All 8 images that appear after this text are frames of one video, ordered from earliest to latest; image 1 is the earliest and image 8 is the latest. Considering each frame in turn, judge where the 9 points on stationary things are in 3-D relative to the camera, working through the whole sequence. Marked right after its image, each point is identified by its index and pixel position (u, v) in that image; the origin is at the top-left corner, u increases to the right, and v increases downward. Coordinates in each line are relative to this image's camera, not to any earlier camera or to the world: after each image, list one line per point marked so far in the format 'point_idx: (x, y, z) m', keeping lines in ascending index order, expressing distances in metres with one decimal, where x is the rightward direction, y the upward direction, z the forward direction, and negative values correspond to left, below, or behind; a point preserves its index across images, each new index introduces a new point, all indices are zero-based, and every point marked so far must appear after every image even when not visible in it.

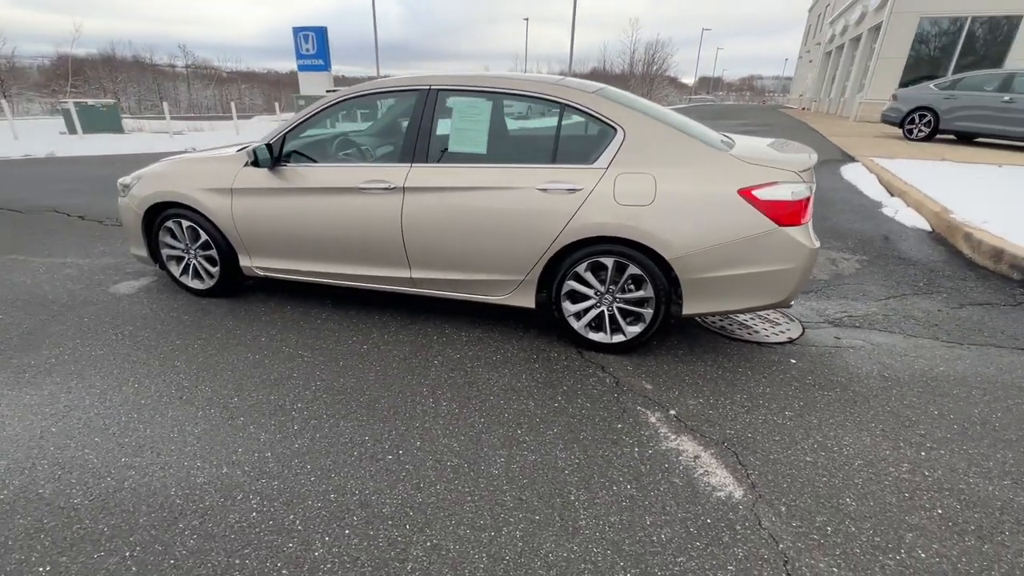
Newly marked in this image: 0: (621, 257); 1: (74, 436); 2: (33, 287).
0: (+0.7, +0.2, +2.8) m
1: (-2.1, -0.7, +2.3) m
2: (-4.0, 0.0, +4.0) m
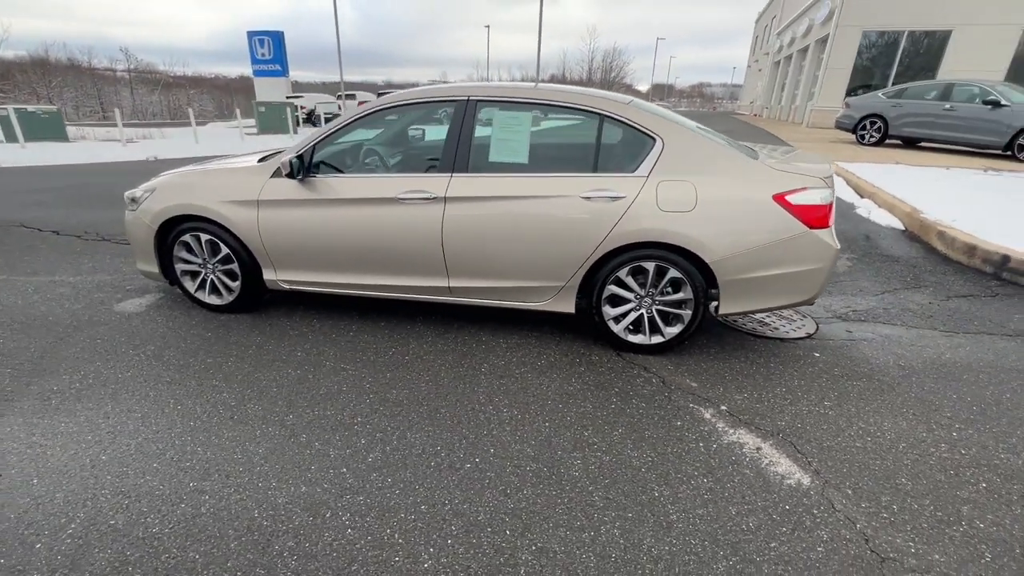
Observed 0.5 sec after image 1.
0: (+0.9, +0.2, +2.9) m
1: (-1.8, -0.8, +2.2) m
2: (-3.8, -0.1, +3.7) m
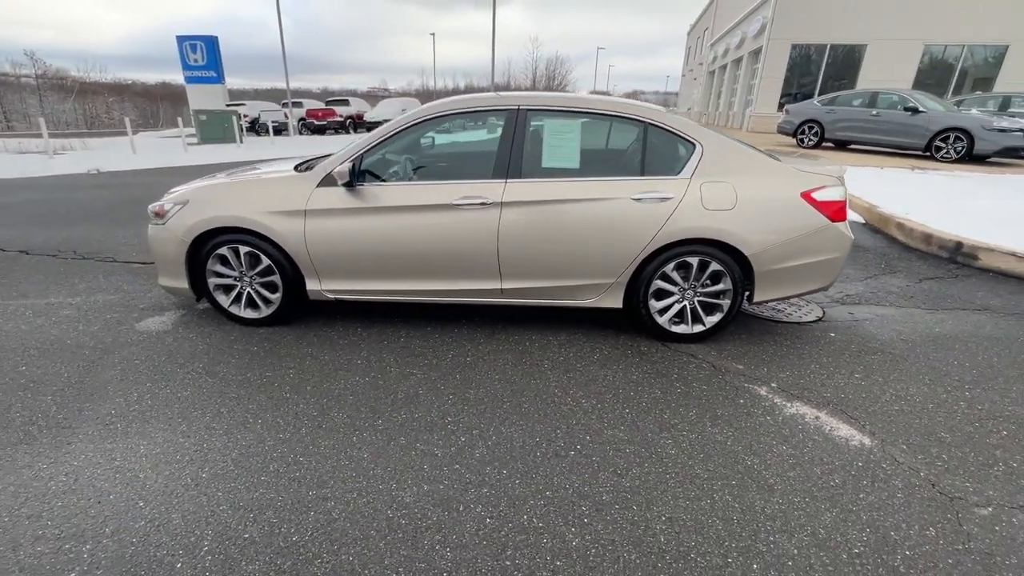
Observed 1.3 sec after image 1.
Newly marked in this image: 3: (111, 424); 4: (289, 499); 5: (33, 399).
0: (+1.3, +0.2, +3.2) m
1: (-1.2, -0.9, +2.1) m
2: (-3.5, -0.3, +3.5) m
3: (-2.1, -0.7, +2.5) m
4: (-1.0, -0.9, +2.0) m
5: (-2.7, -0.6, +2.7) m
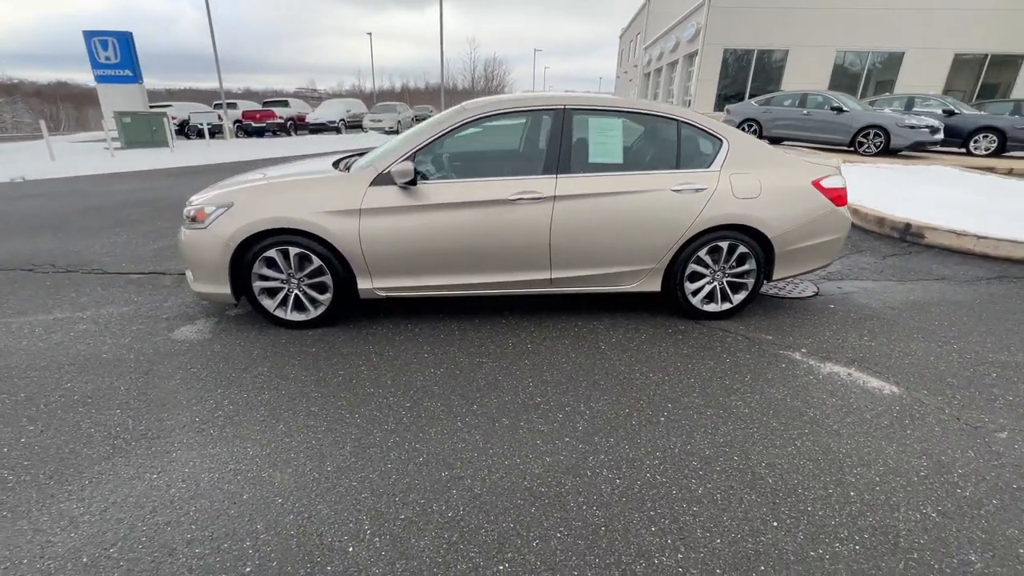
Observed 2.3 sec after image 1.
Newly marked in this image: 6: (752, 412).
0: (+1.7, +0.4, +3.5) m
1: (-0.7, -0.8, +2.2) m
2: (-3.1, -0.4, +3.2) m
3: (-1.6, -0.7, +2.4) m
4: (-0.4, -0.9, +2.1) m
5: (-2.2, -0.7, +2.6) m
6: (+1.3, -0.7, +2.6) m
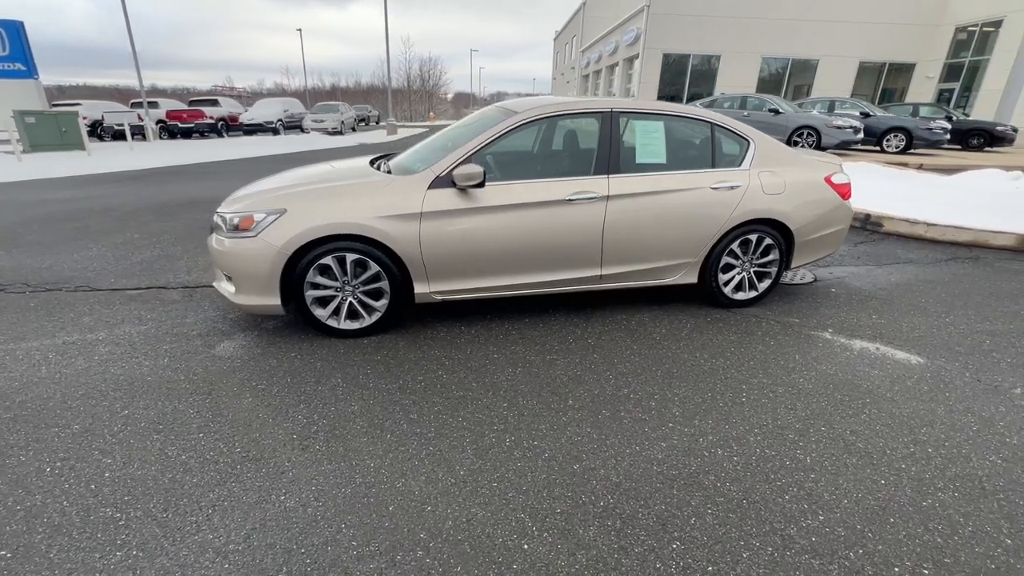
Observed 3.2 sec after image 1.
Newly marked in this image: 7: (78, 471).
0: (+2.0, +0.4, +3.8) m
1: (-0.1, -0.9, +2.2) m
2: (-2.6, -0.5, +2.9) m
3: (-1.0, -0.8, +2.3) m
4: (+0.2, -0.9, +2.2) m
5: (-1.7, -0.8, +2.4) m
6: (+1.9, -0.6, +2.9) m
7: (-2.0, -0.8, +2.2) m
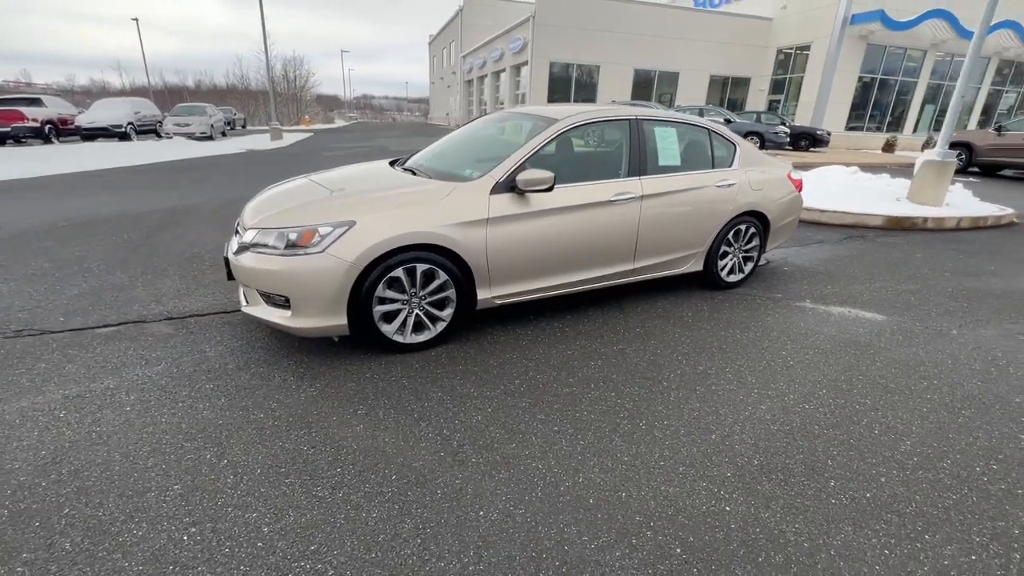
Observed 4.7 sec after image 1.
0: (+2.2, +0.6, +4.5) m
1: (+0.7, -0.8, +2.4) m
2: (-2.0, -0.7, +2.5) m
3: (-0.2, -0.8, +2.3) m
4: (+1.0, -0.8, +2.4) m
5: (-0.9, -0.9, +2.2) m
6: (+2.4, -0.4, +3.5) m
7: (-1.1, -1.0, +1.9) m
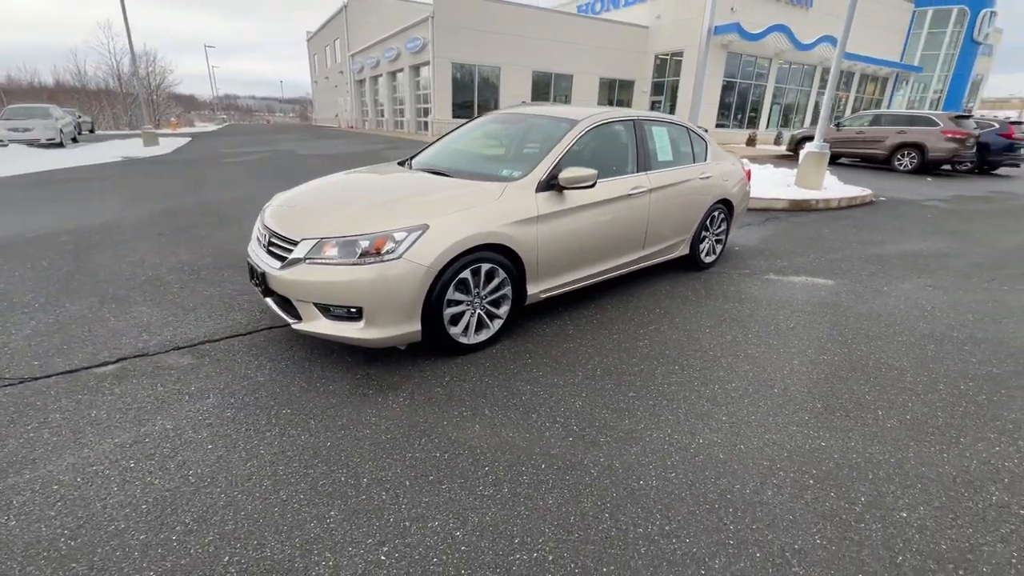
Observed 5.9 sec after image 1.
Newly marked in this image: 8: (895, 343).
0: (+2.2, +0.8, +5.1) m
1: (+1.3, -0.7, +2.7) m
2: (-1.3, -0.8, +2.2) m
3: (+0.4, -0.8, +2.4) m
4: (+1.6, -0.7, +2.8) m
5: (-0.2, -0.9, +2.2) m
6: (+2.7, -0.2, +4.2) m
7: (-0.4, -1.0, +1.8) m
8: (+2.9, -0.4, +3.6) m
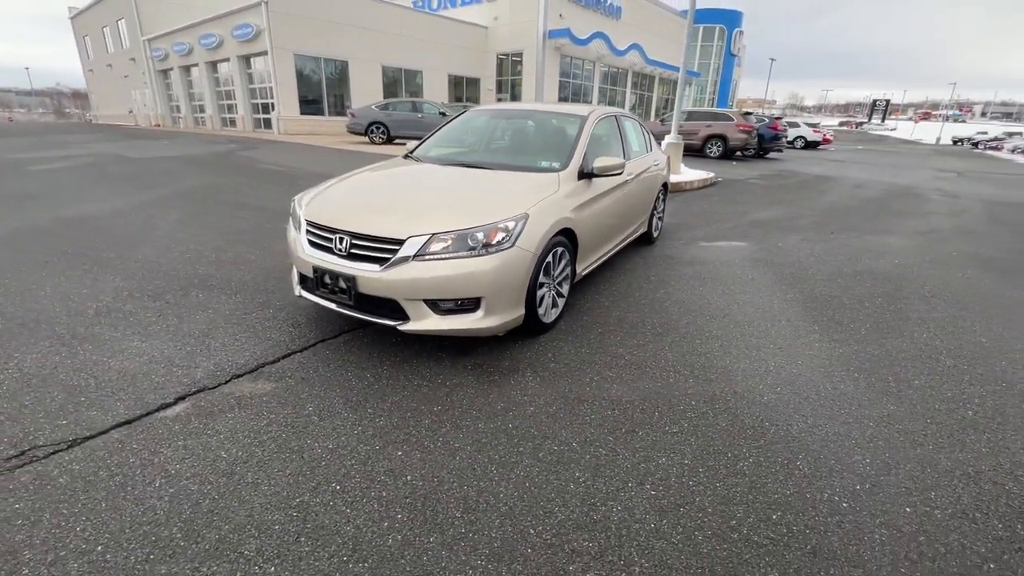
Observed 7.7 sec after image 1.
0: (+1.9, +1.2, +6.0) m
1: (+2.0, -0.4, +3.5) m
2: (-0.3, -0.8, +2.2) m
3: (+1.2, -0.6, +3.0) m
4: (+2.2, -0.3, +3.7) m
5: (+0.8, -0.7, +2.5) m
6: (+2.7, +0.3, +5.4) m
7: (+0.7, -0.9, +2.2) m
8: (+3.2, +0.1, +4.8) m
